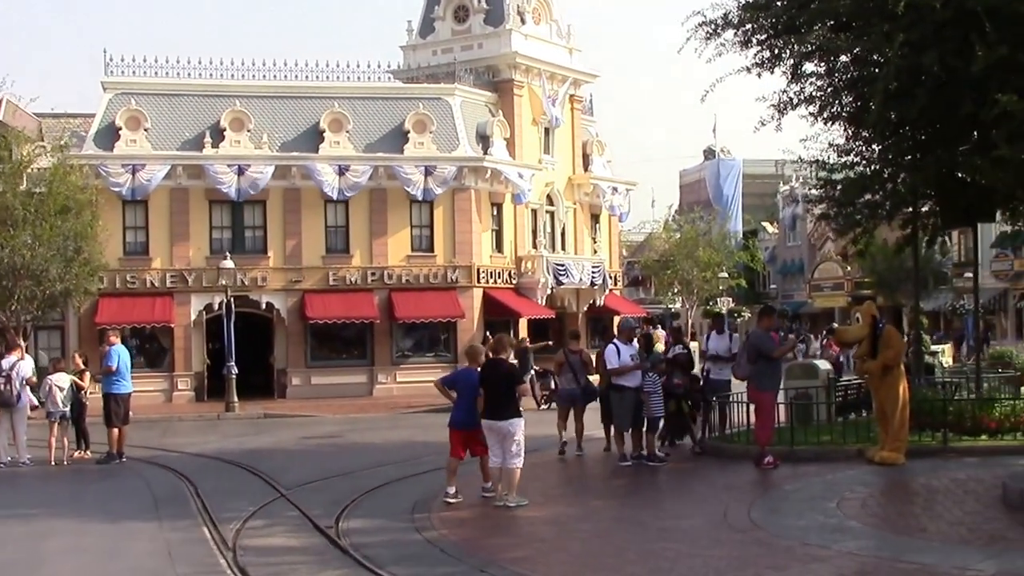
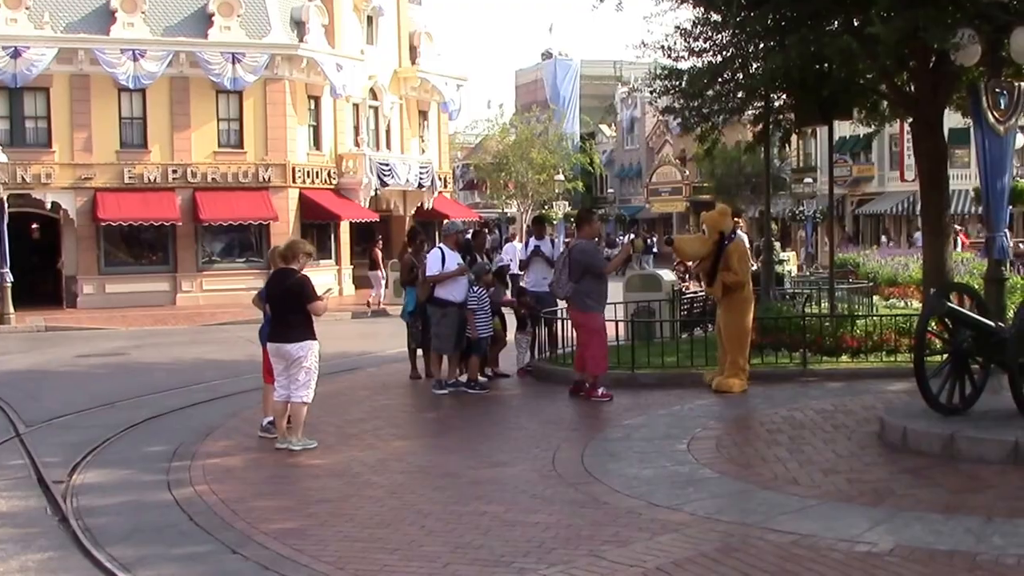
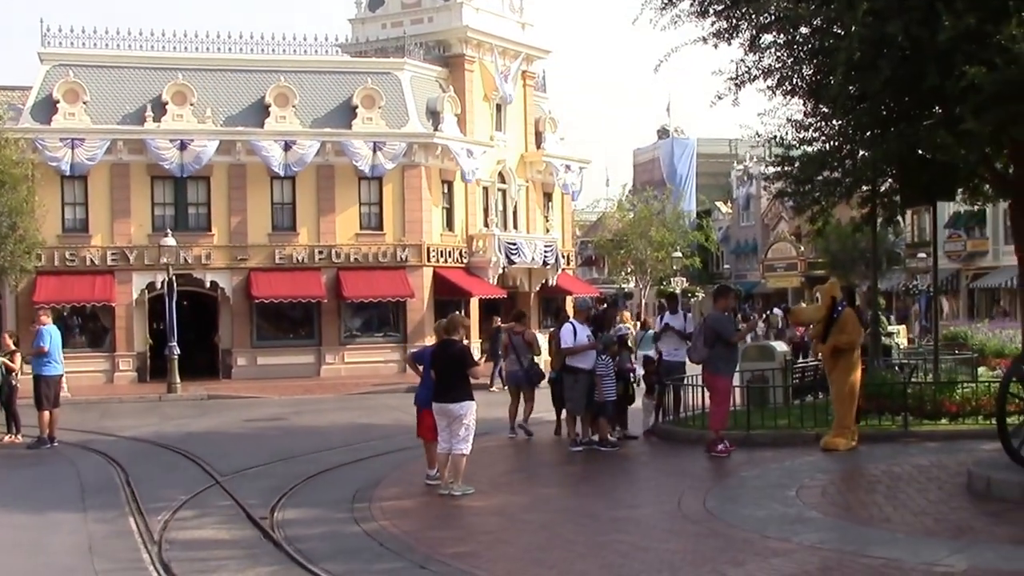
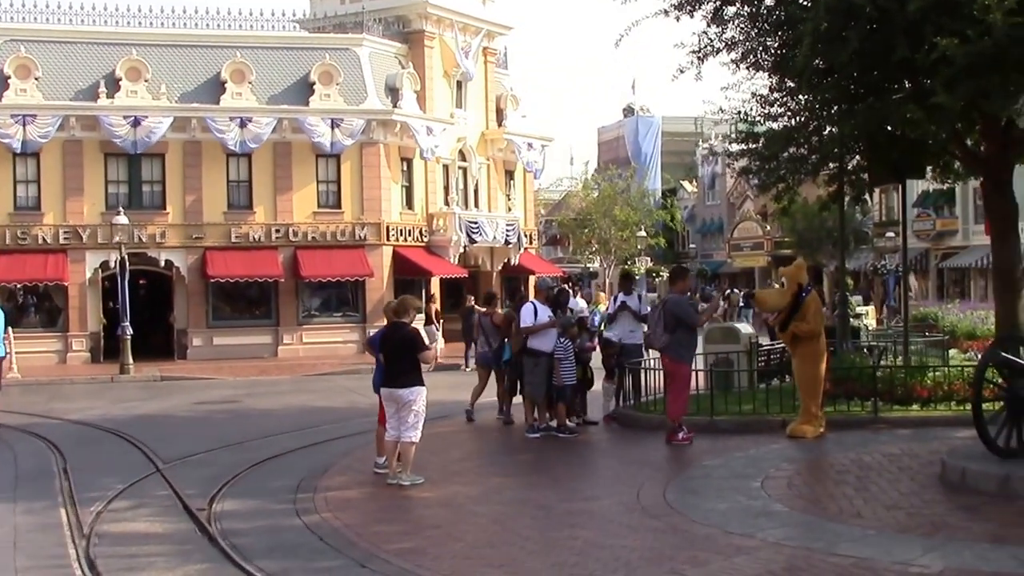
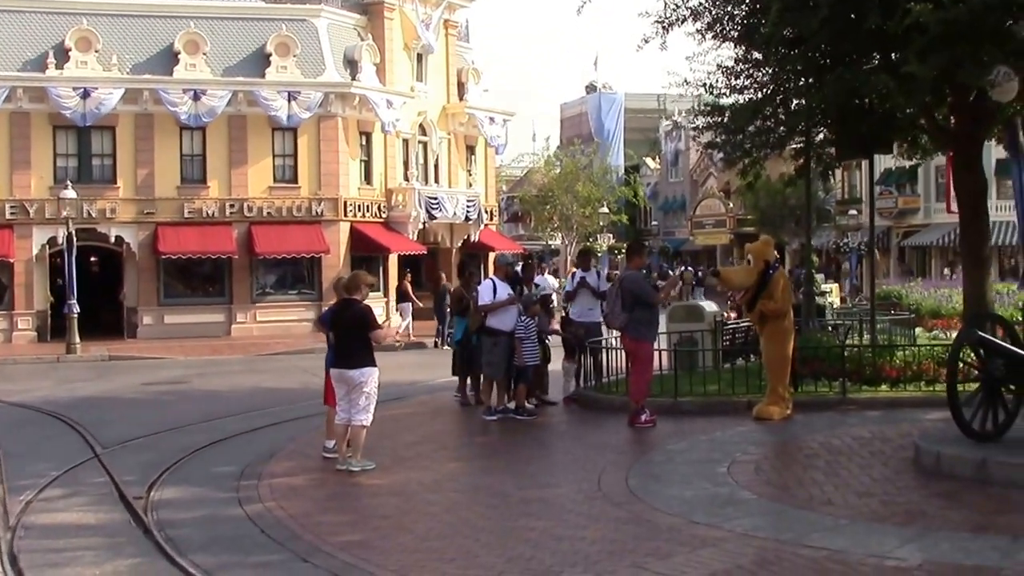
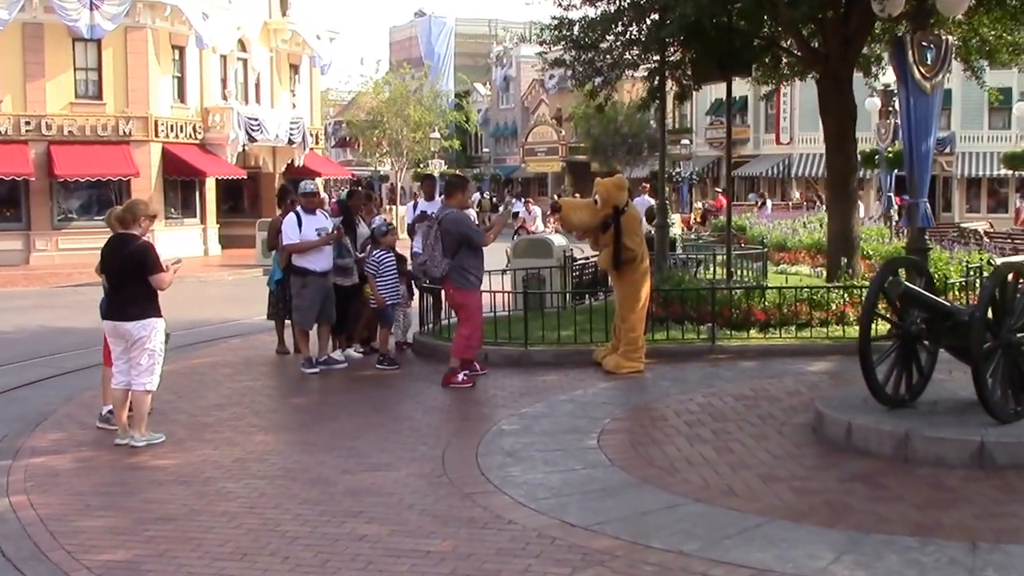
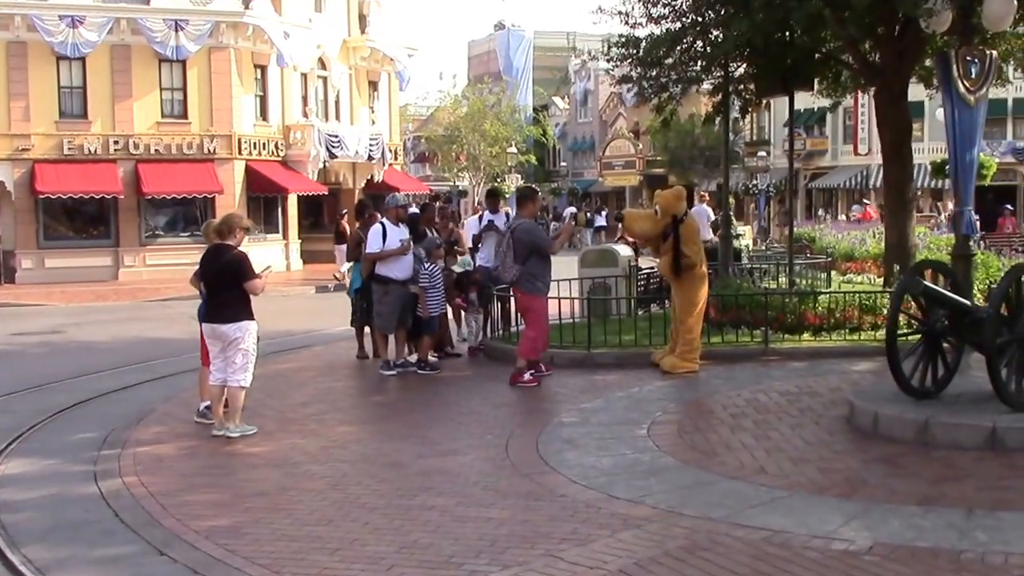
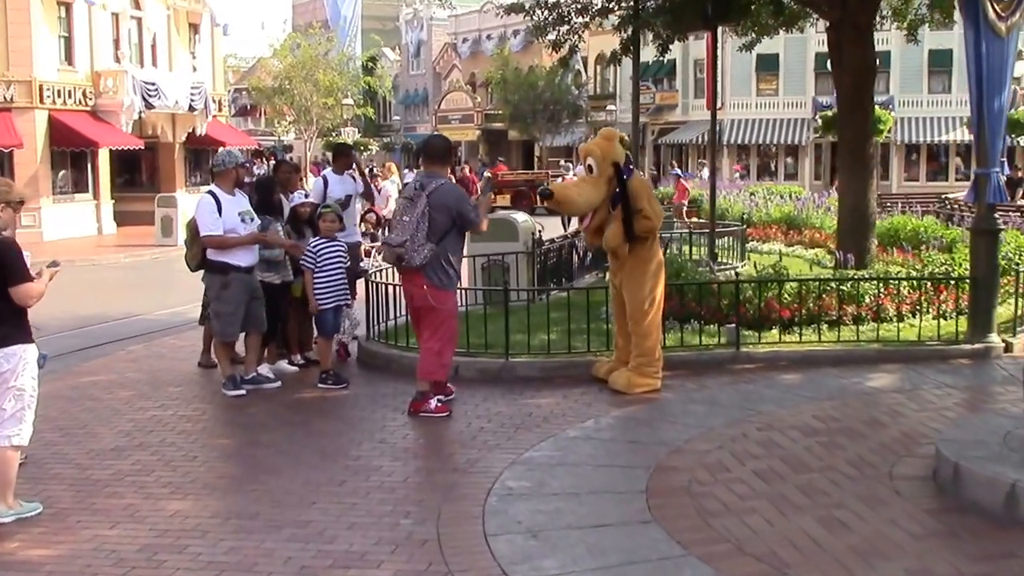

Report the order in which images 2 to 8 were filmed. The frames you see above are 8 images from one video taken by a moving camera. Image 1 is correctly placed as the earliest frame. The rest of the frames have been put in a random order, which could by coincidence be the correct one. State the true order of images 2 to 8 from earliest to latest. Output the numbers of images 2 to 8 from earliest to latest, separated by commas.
3, 4, 5, 2, 7, 6, 8
